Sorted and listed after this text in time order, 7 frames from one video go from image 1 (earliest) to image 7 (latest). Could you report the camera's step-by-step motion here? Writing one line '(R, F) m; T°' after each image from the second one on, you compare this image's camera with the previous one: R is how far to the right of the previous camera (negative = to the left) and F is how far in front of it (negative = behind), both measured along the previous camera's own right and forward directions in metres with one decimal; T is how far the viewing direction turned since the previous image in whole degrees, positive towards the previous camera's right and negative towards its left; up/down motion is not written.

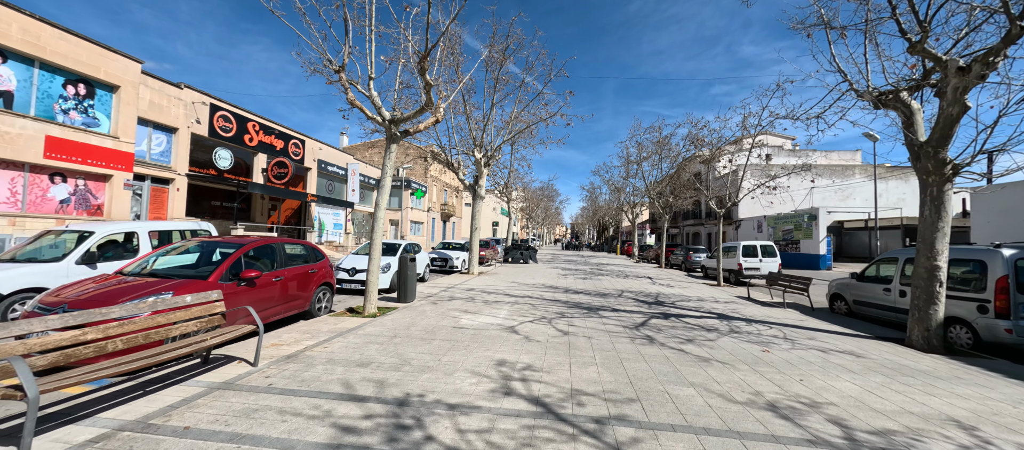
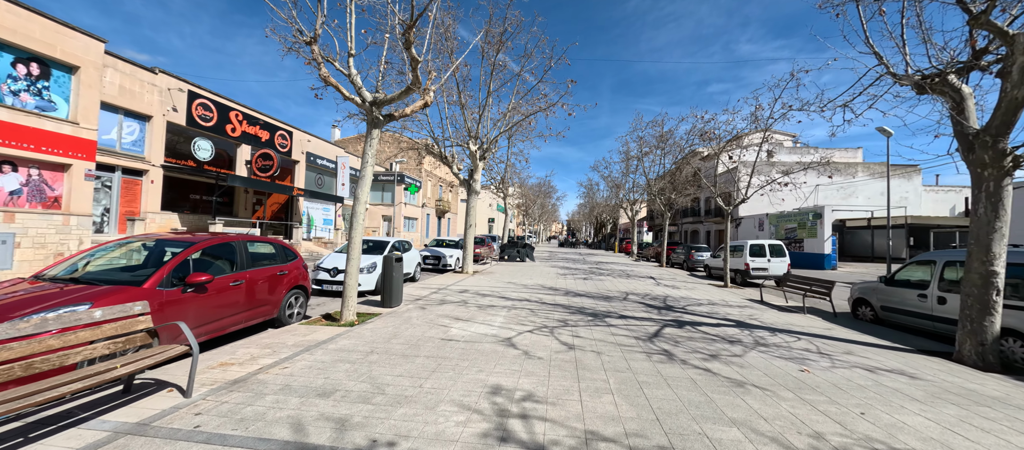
(0.0, +0.8) m; +1°
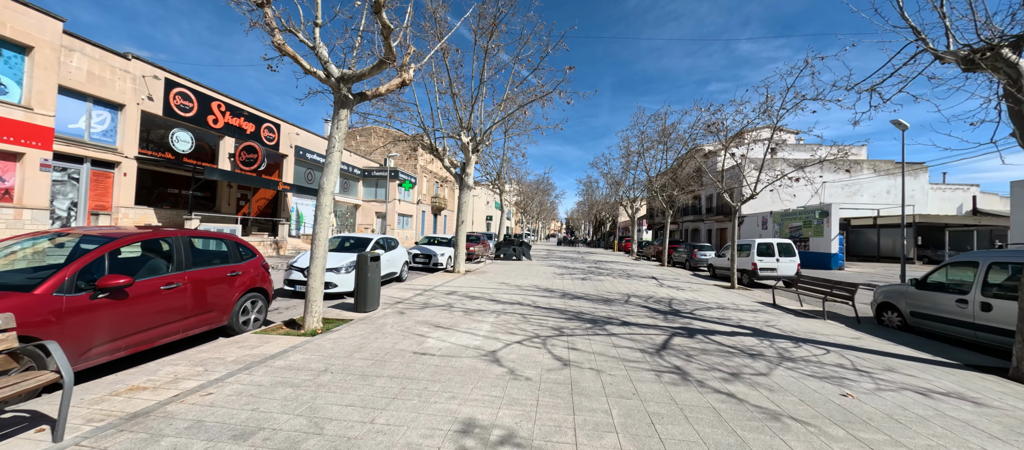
(+0.2, +0.8) m; 0°
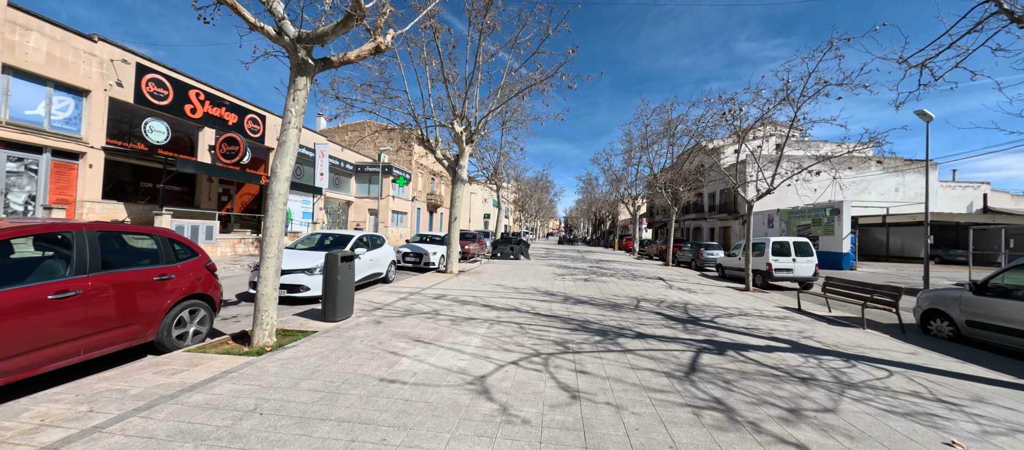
(0.0, +1.0) m; 0°
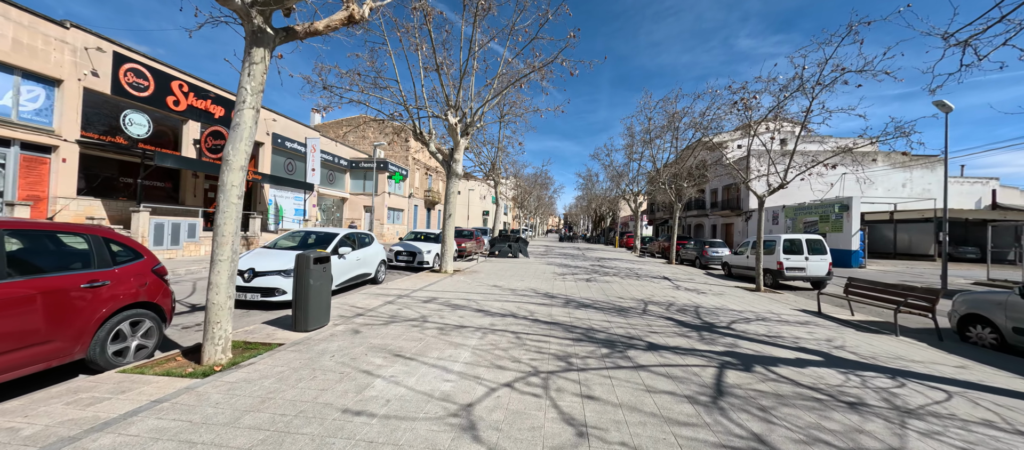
(+0.1, +0.6) m; 0°
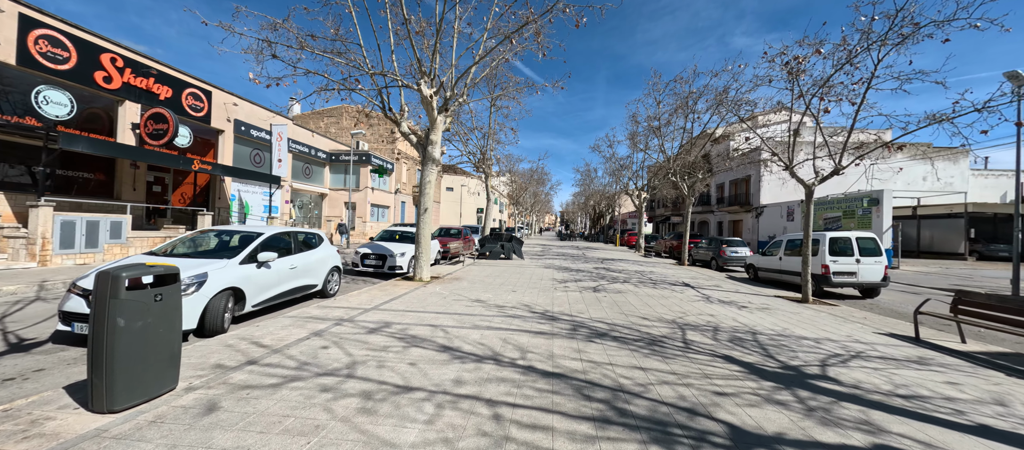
(+0.2, +2.1) m; +1°
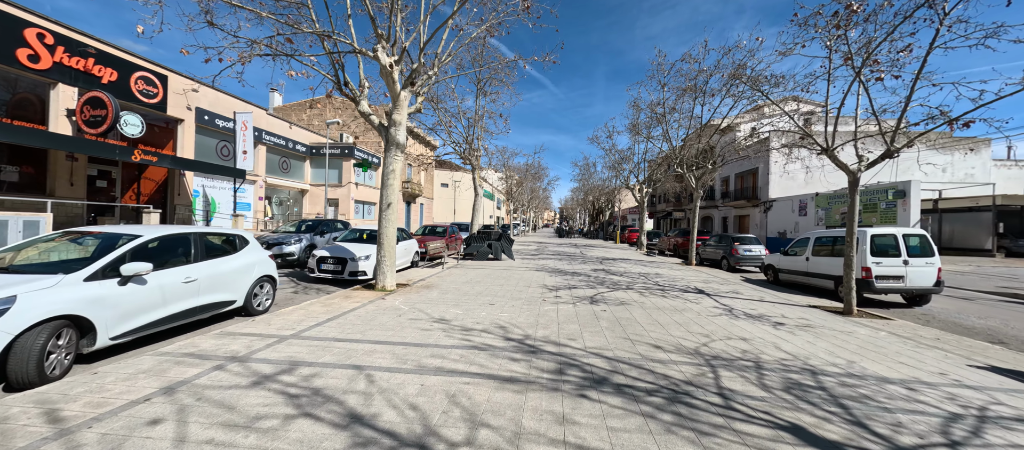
(+0.4, +1.6) m; 0°
